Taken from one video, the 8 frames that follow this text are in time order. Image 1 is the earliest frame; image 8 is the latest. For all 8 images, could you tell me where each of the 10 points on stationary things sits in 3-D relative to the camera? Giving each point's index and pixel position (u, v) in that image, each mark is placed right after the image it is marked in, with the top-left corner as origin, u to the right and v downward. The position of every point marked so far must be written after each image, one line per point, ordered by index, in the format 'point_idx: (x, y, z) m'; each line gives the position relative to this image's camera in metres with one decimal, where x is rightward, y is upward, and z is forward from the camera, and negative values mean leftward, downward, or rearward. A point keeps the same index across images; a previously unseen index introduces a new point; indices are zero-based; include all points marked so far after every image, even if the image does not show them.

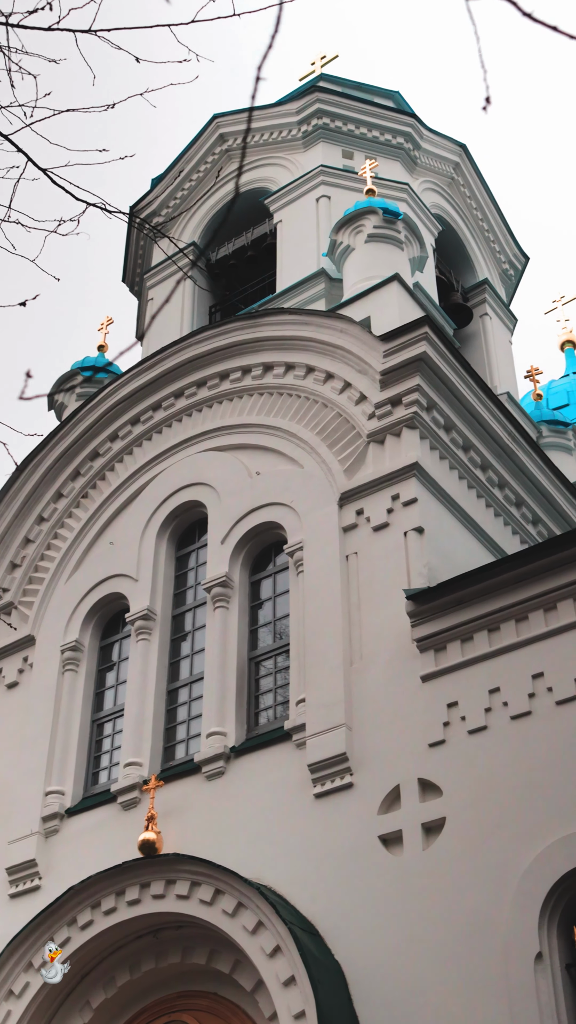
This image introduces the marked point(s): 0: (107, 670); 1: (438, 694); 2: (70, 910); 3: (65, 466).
0: (-2.0, -1.7, +13.0) m
1: (+1.2, -1.5, +9.7) m
2: (-1.9, -3.4, +10.3) m
3: (-2.7, +0.6, +14.7) m
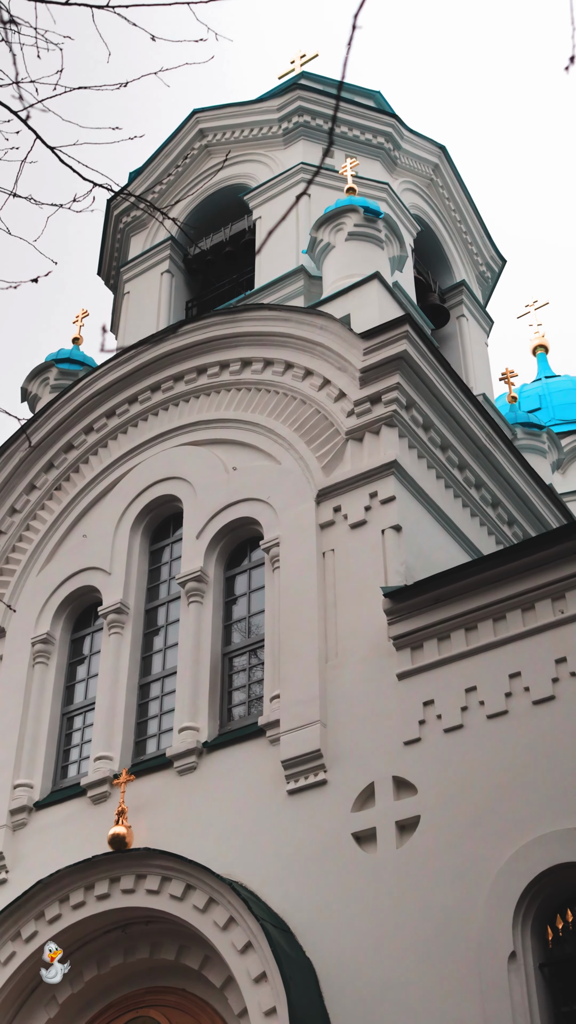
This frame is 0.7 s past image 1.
0: (-2.3, -1.6, +12.9) m
1: (+1.0, -1.4, +9.7) m
2: (-2.1, -3.3, +10.2) m
3: (-3.0, +0.7, +14.6) m
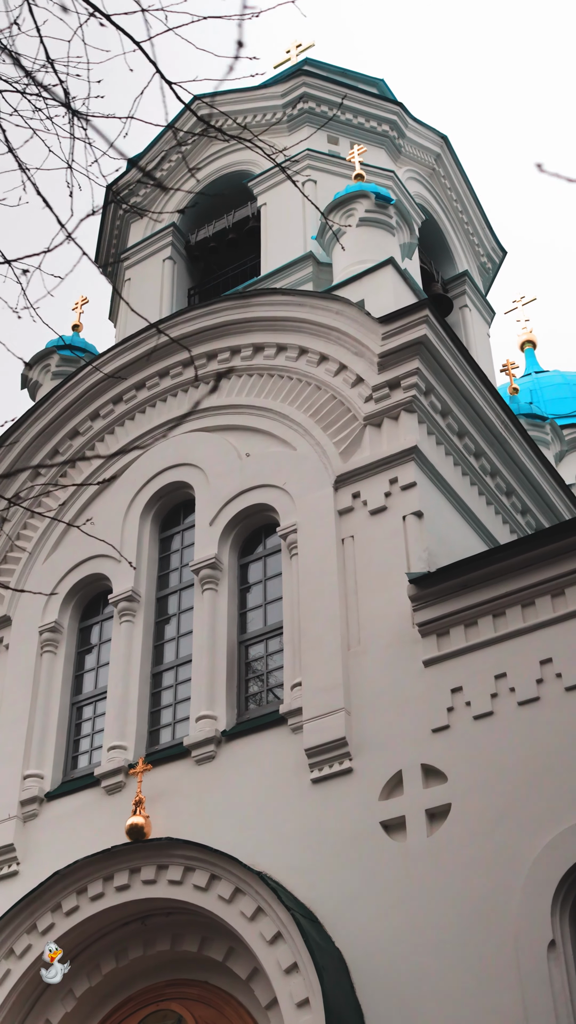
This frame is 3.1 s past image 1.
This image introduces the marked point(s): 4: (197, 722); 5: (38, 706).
0: (-2.1, -1.5, +12.7) m
1: (+1.2, -1.3, +9.6) m
2: (-1.9, -3.2, +10.0) m
3: (-2.9, +0.8, +14.4) m
4: (-0.8, -1.9, +10.8) m
5: (-2.5, -2.0, +12.2) m
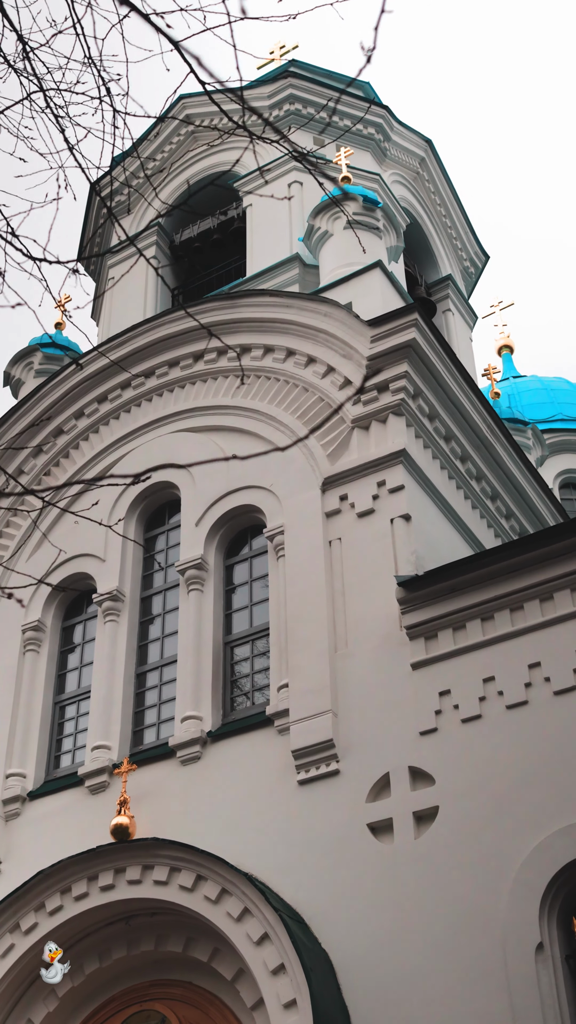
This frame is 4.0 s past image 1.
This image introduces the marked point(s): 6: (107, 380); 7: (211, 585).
0: (-2.3, -1.5, +12.7) m
1: (+1.1, -1.3, +9.6) m
2: (-2.1, -3.2, +10.0) m
3: (-3.1, +0.8, +14.3) m
4: (-0.9, -1.9, +10.8) m
5: (-2.7, -1.9, +12.2) m
6: (-2.1, +1.6, +14.2) m
7: (-0.7, -0.7, +11.8) m
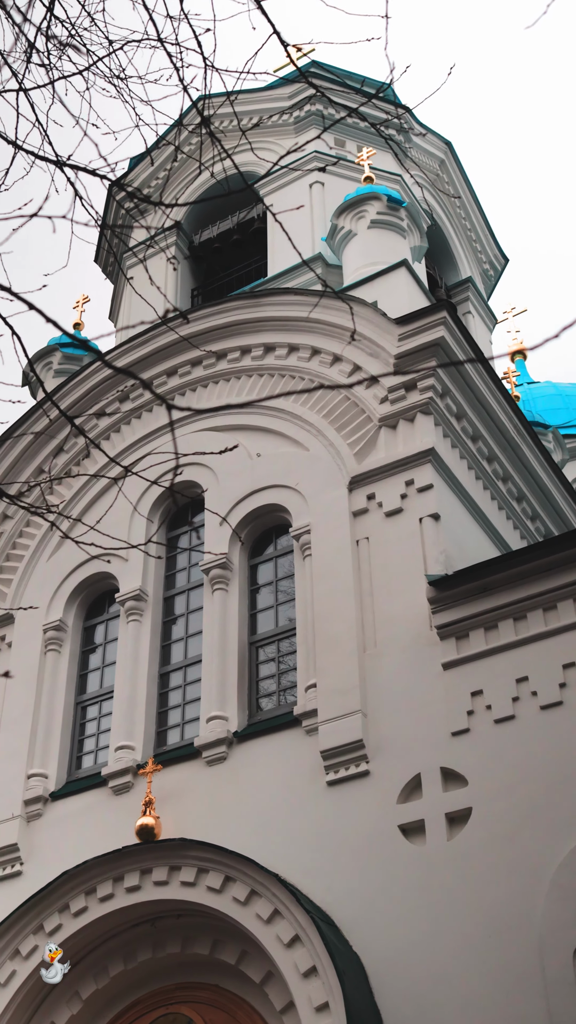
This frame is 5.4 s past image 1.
0: (-2.1, -1.5, +12.6) m
1: (+1.4, -1.3, +9.5) m
2: (-1.8, -3.1, +9.9) m
3: (-2.8, +0.8, +14.2) m
4: (-0.7, -1.9, +10.7) m
5: (-2.5, -1.9, +12.1) m
6: (-1.8, +1.6, +14.1) m
7: (-0.5, -0.7, +11.7) m
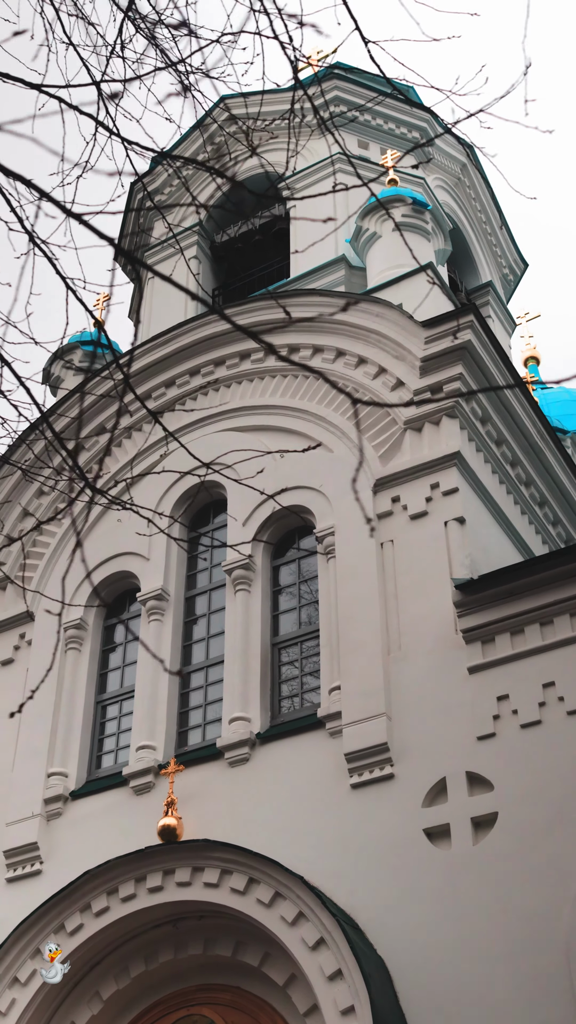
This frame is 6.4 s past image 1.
0: (-1.8, -1.5, +12.6) m
1: (+1.6, -1.4, +9.5) m
2: (-1.7, -3.1, +9.9) m
3: (-2.6, +0.9, +14.2) m
4: (-0.5, -1.9, +10.7) m
5: (-2.3, -1.9, +12.1) m
6: (-1.6, +1.6, +14.1) m
7: (-0.3, -0.7, +11.7) m
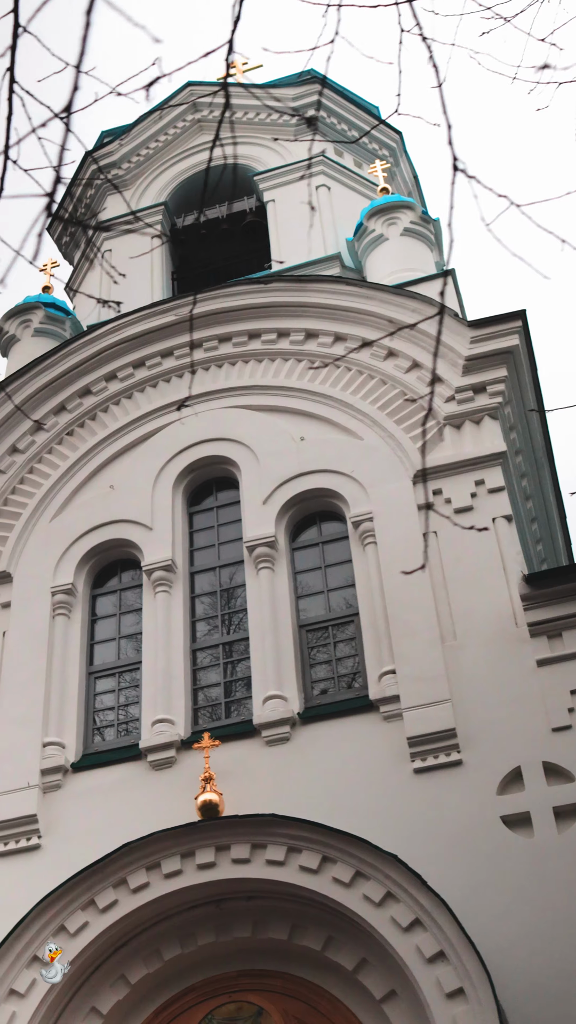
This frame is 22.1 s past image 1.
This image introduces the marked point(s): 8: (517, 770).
0: (-1.8, -1.1, +11.8) m
1: (+2.1, -1.3, +9.5) m
2: (-1.3, -2.7, +9.1) m
3: (-2.6, +1.3, +13.4) m
4: (-0.2, -1.6, +10.2) m
5: (-2.2, -1.5, +11.2) m
6: (-1.6, +1.9, +13.5) m
7: (-0.1, -0.5, +11.3) m
8: (+1.7, -2.0, +9.2) m
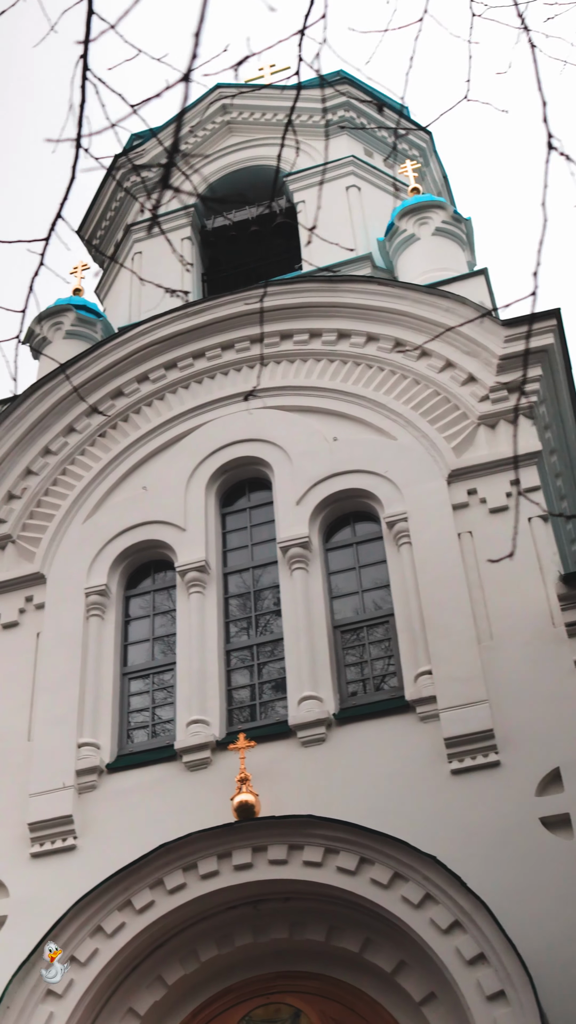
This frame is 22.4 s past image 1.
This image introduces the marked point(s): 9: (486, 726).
0: (-1.5, -1.1, +11.8) m
1: (+2.4, -1.3, +9.4) m
2: (-1.0, -2.7, +9.1) m
3: (-2.3, +1.2, +13.4) m
4: (+0.1, -1.6, +10.2) m
5: (-1.9, -1.5, +11.2) m
6: (-1.2, +1.8, +13.5) m
7: (+0.3, -0.5, +11.3) m
8: (+2.0, -1.9, +9.1) m
9: (+1.5, -1.7, +9.4) m
